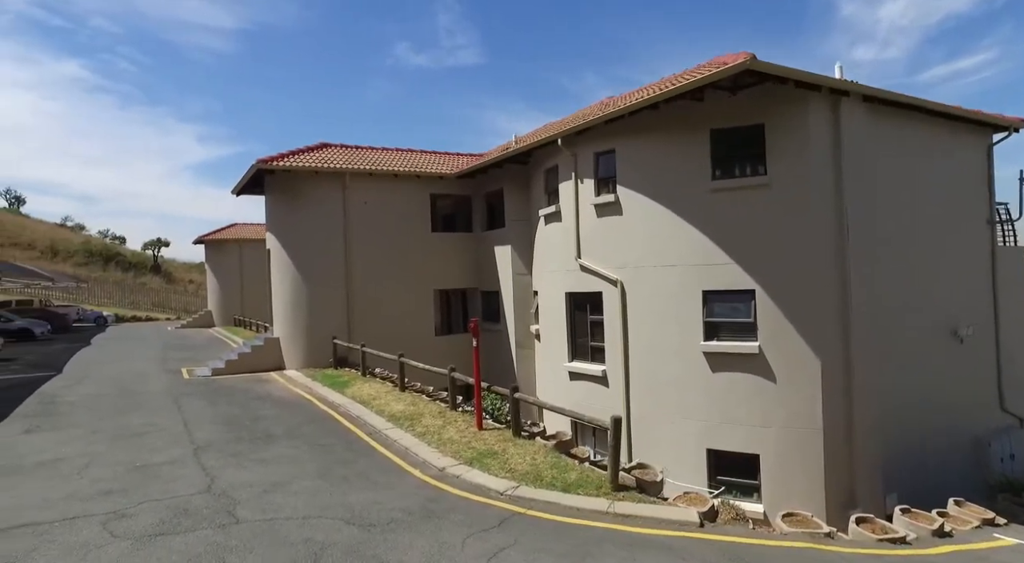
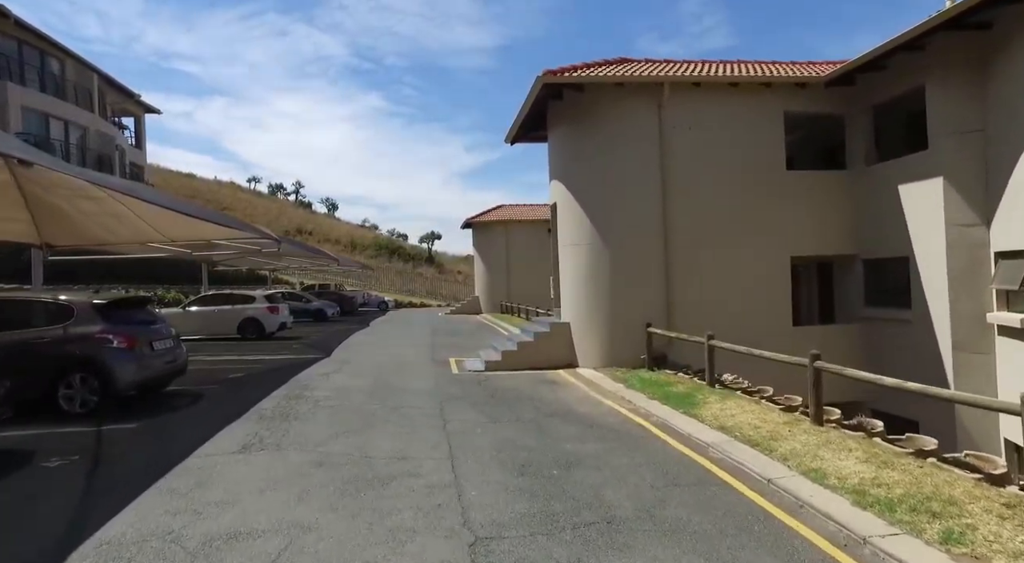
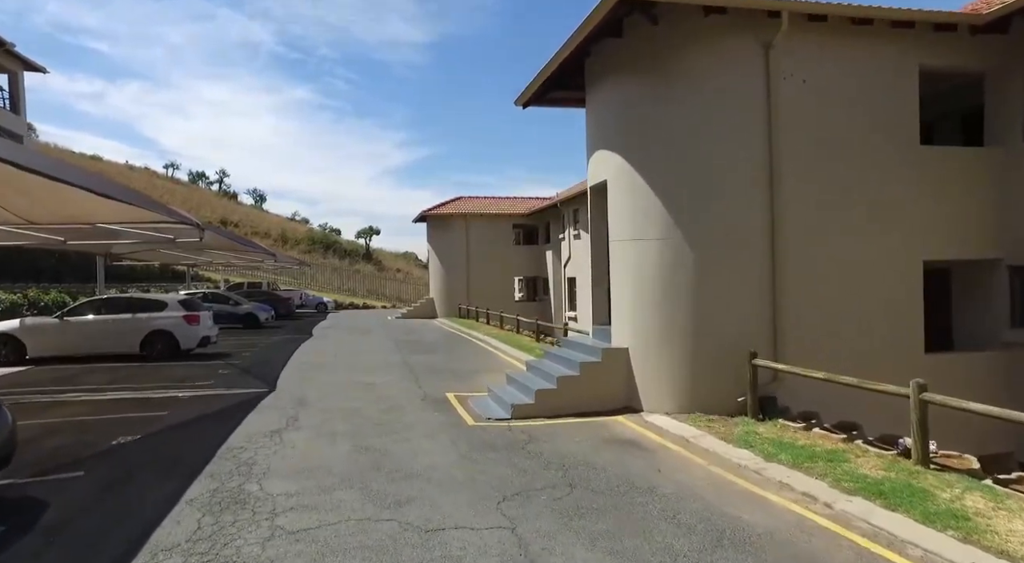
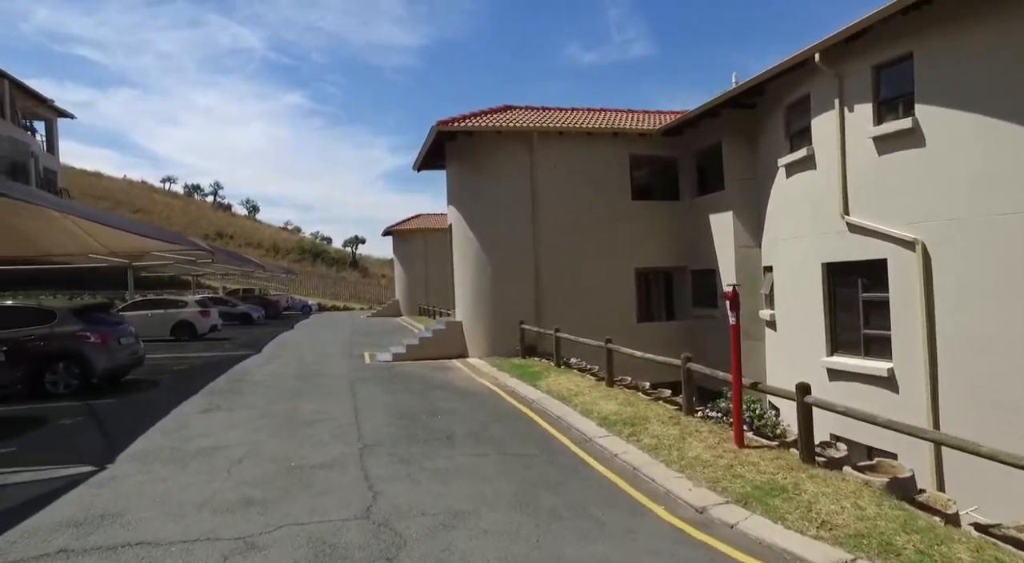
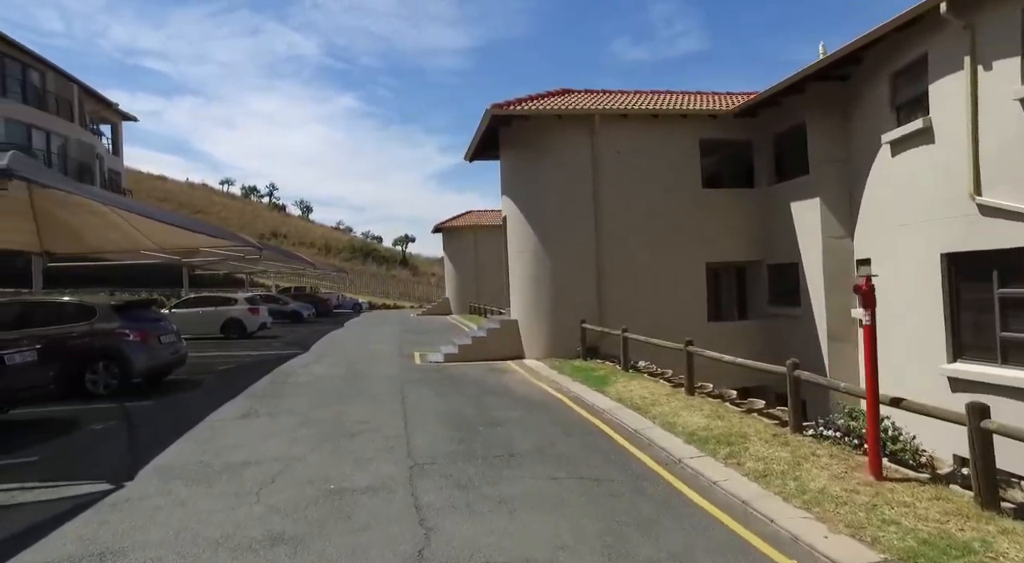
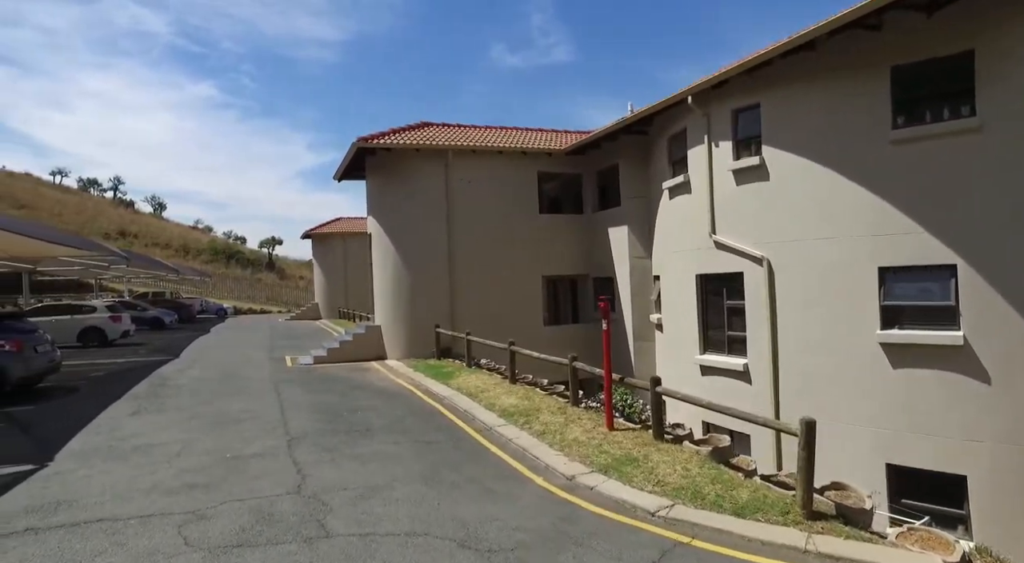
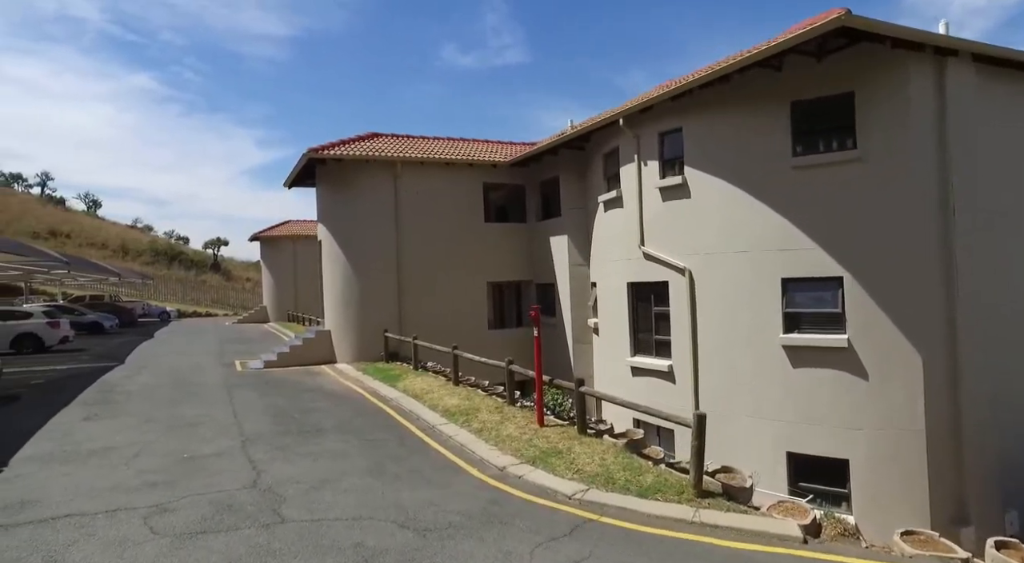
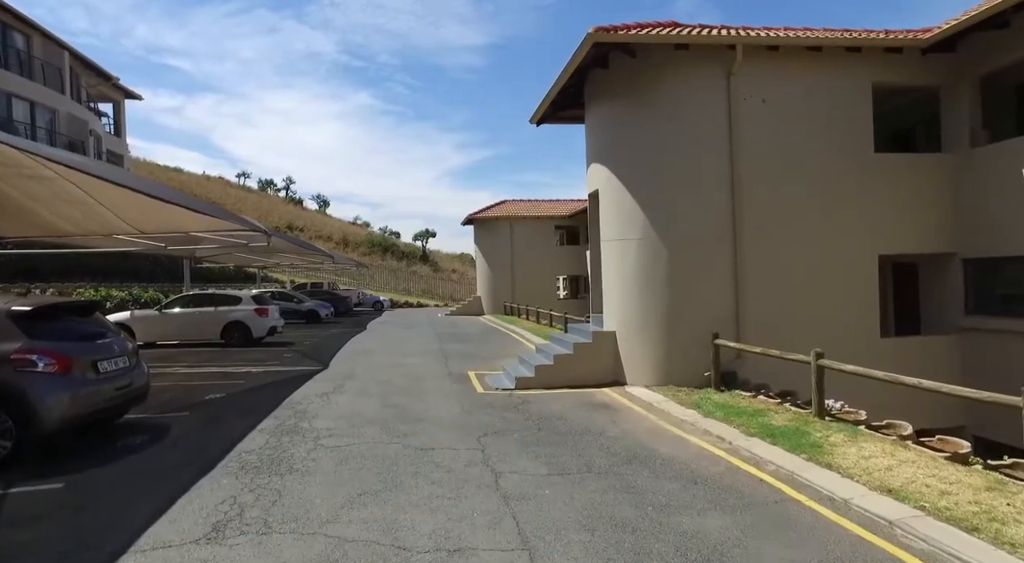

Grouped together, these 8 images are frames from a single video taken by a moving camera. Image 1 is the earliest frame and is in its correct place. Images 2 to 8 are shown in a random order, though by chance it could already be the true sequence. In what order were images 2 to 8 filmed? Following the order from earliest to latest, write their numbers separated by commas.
7, 6, 4, 5, 2, 8, 3
